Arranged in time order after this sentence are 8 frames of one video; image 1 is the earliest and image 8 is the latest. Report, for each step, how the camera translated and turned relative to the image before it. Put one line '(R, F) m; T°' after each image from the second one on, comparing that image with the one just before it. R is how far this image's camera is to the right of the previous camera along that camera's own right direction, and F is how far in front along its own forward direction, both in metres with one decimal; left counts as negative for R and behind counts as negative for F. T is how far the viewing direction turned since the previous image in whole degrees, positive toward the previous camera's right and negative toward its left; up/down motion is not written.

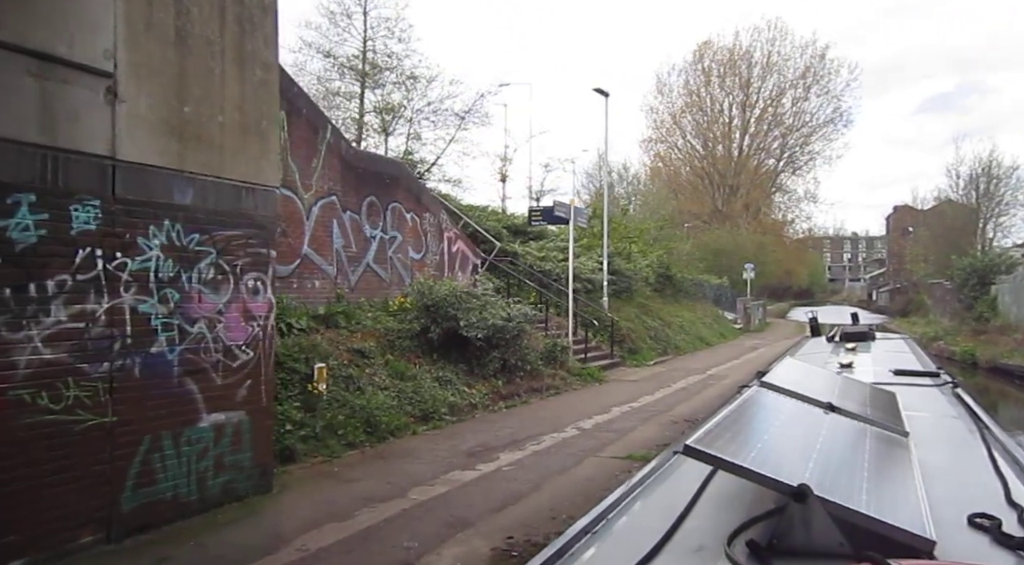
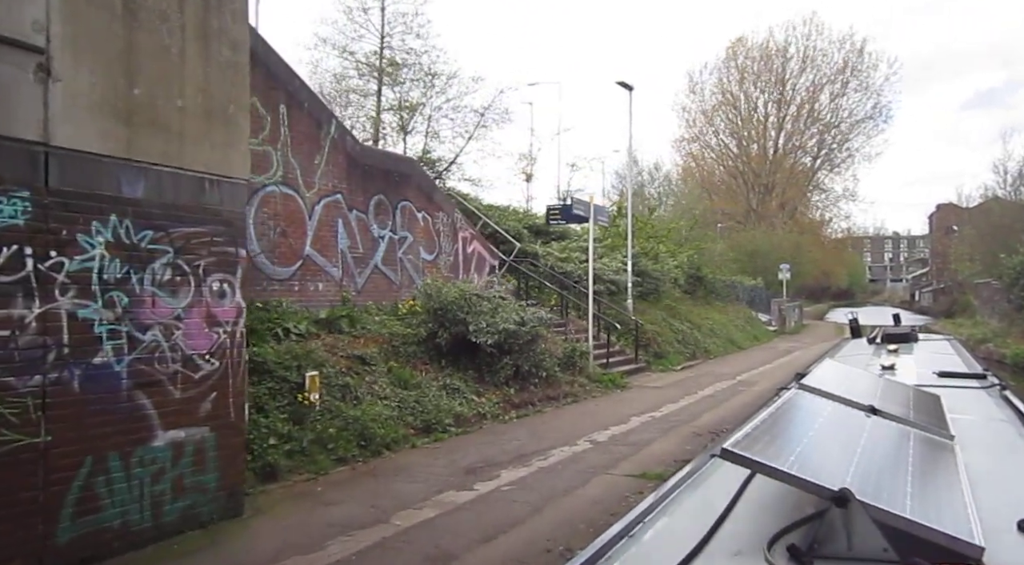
(+0.3, +0.7) m; -3°
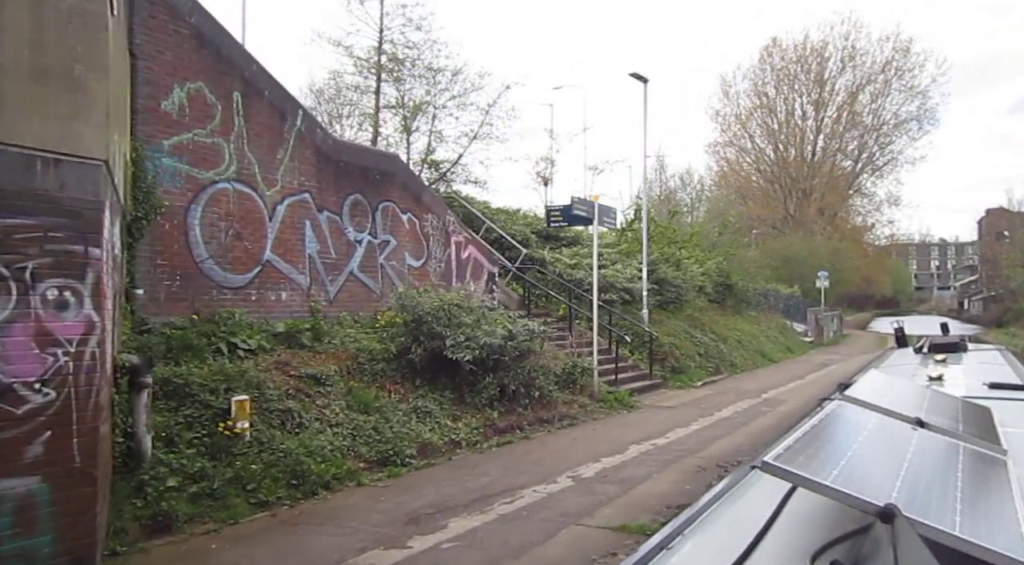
(+0.7, +1.3) m; -3°
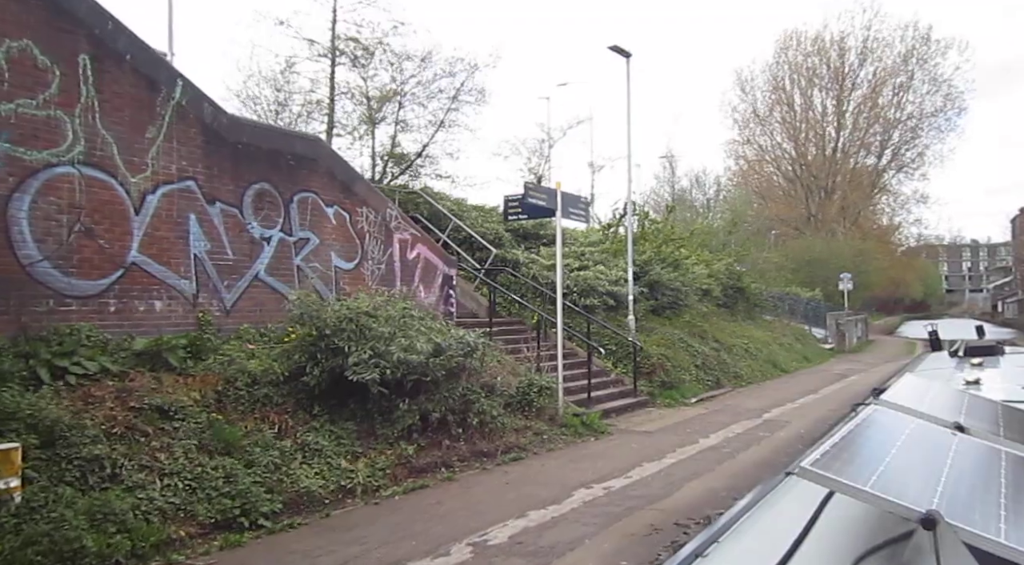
(+1.2, +1.9) m; -2°
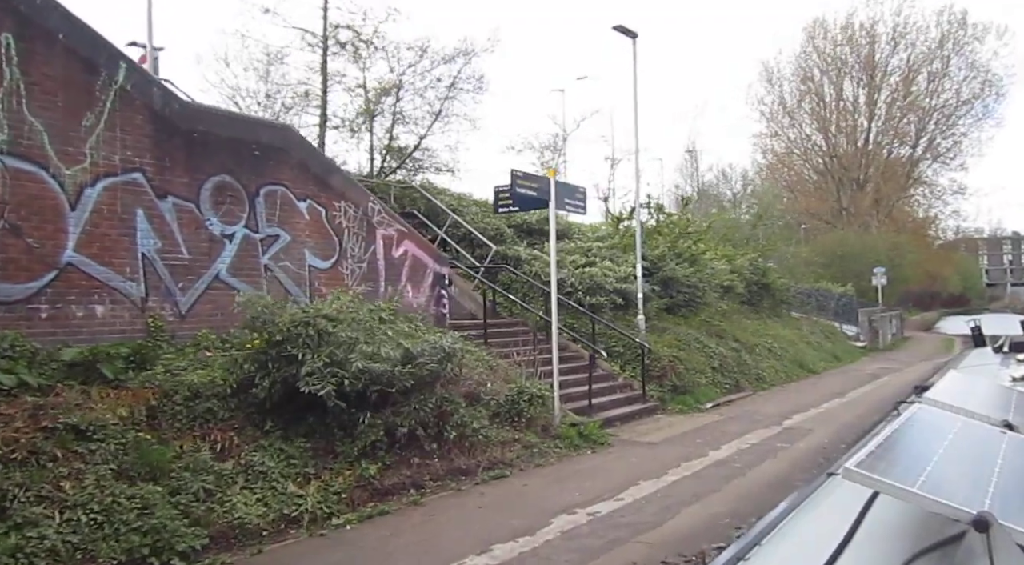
(+0.6, +0.9) m; -2°
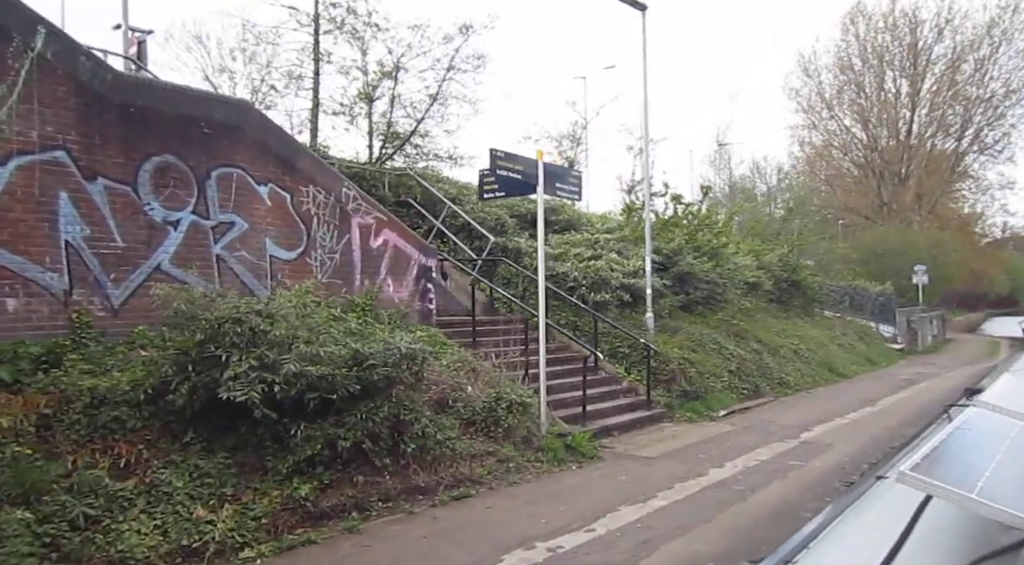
(+0.7, +1.0) m; -3°
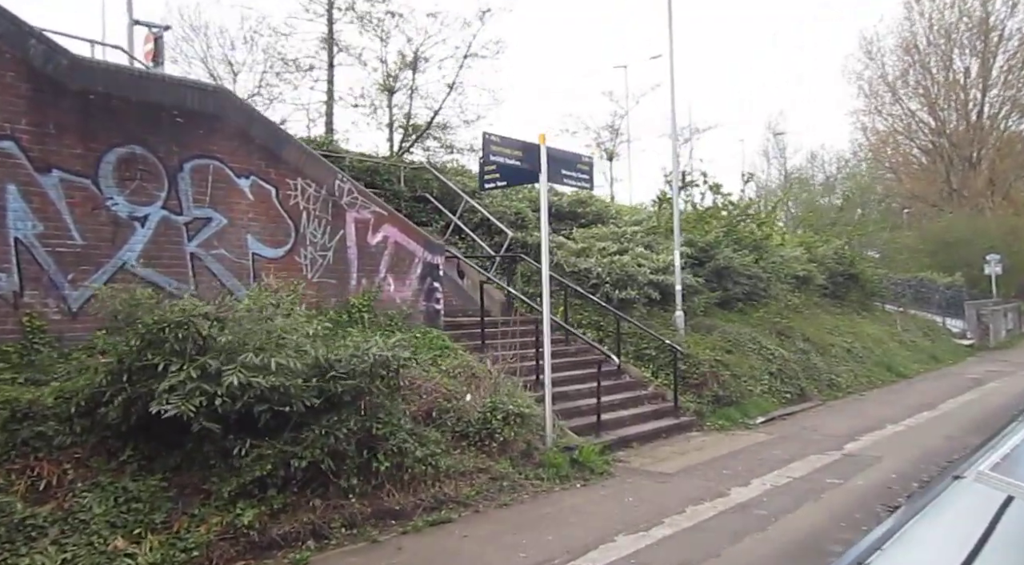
(+0.6, +0.9) m; -5°
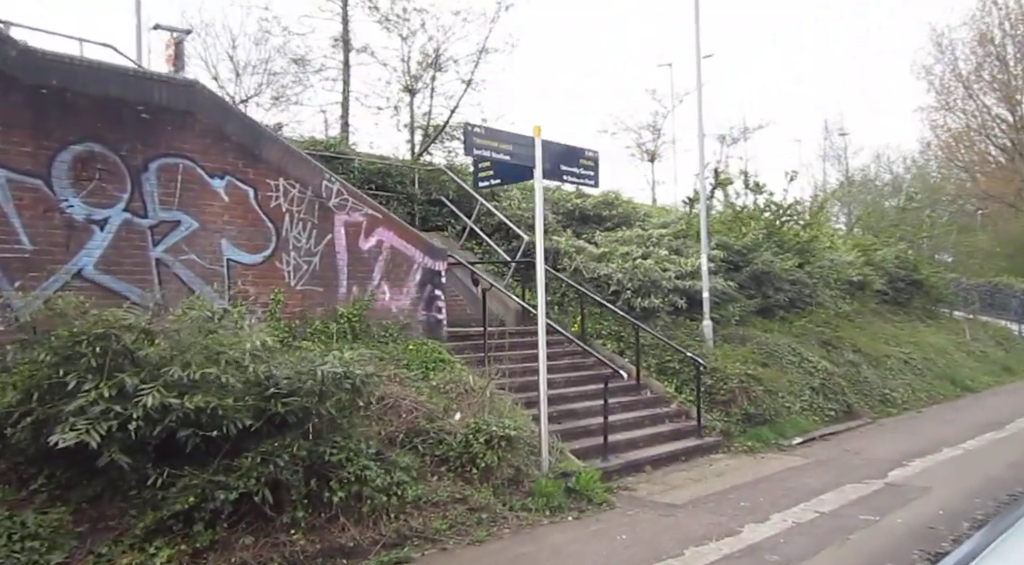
(+0.7, +0.8) m; -5°
